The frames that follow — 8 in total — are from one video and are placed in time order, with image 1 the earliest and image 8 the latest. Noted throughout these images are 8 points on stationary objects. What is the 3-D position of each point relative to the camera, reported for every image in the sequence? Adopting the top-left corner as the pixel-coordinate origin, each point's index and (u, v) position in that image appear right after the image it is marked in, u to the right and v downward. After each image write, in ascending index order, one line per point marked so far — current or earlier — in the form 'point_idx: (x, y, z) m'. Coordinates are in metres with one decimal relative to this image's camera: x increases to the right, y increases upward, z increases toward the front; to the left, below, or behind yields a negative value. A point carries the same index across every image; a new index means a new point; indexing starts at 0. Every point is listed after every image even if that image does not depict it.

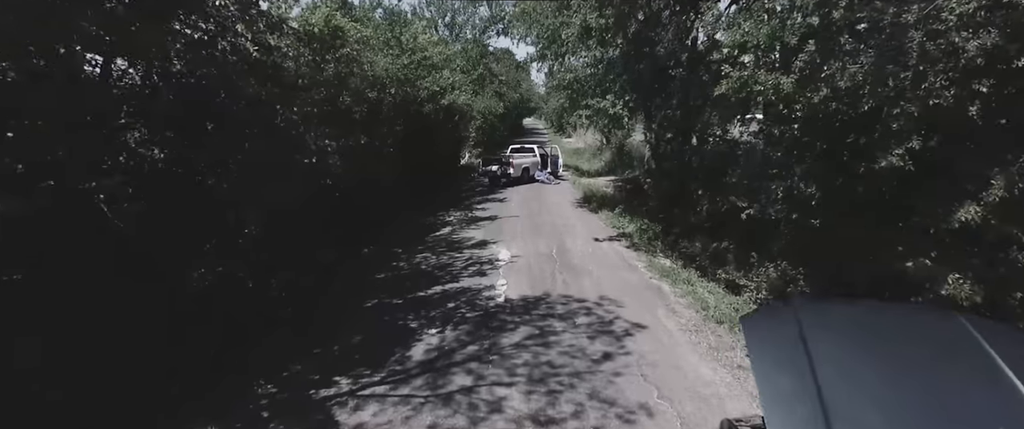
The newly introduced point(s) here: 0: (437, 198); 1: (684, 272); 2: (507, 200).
0: (-2.8, +0.5, +19.4) m
1: (+3.1, -1.1, +9.3) m
2: (-0.2, +0.5, +19.0) m
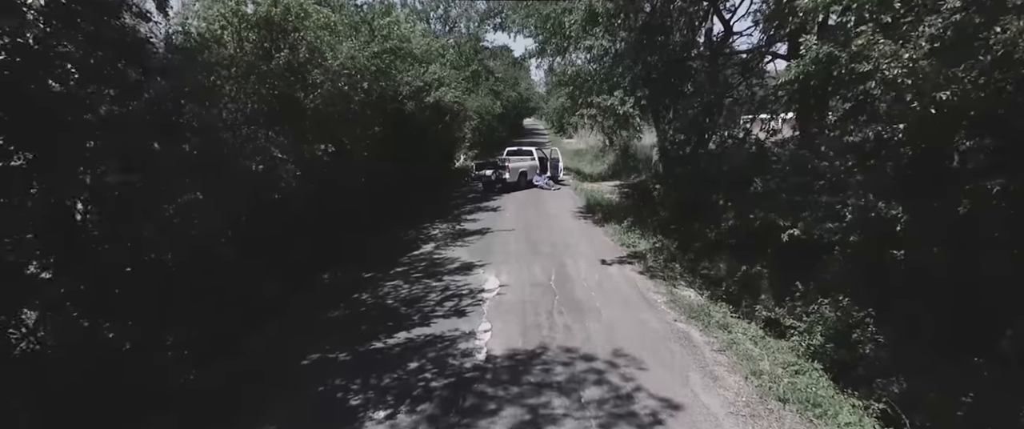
0: (-3.0, +0.1, +17.5) m
1: (+2.9, -1.4, +7.4) m
2: (-0.4, +0.2, +17.1) m
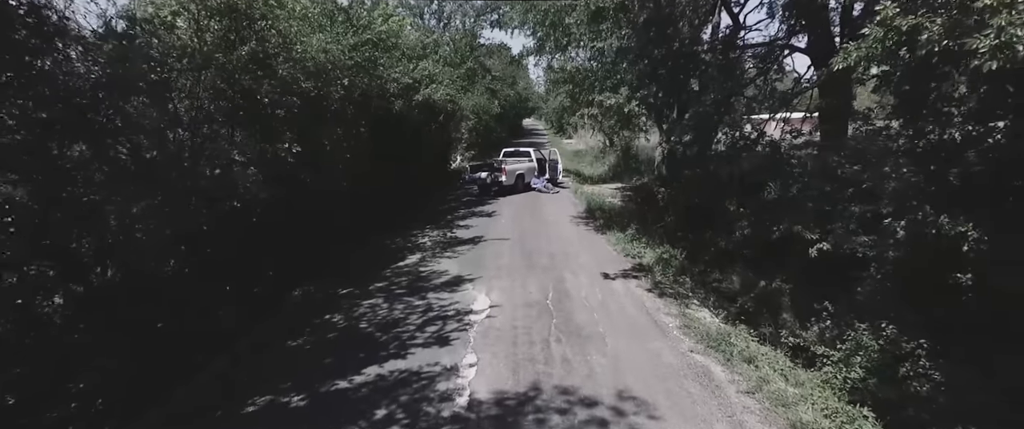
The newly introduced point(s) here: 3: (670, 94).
0: (-3.1, 0.0, +16.6) m
1: (+2.8, -1.5, +6.5) m
2: (-0.5, 0.0, +16.2) m
3: (+3.8, +2.9, +12.2) m
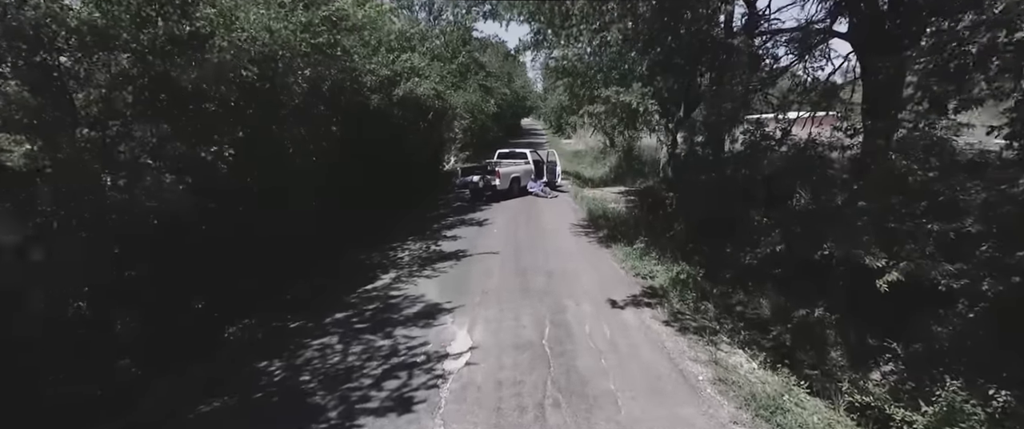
0: (-3.3, -0.3, +15.0) m
1: (+2.6, -1.8, +4.9) m
2: (-0.7, -0.2, +14.6) m
3: (+3.6, +2.6, +10.7) m
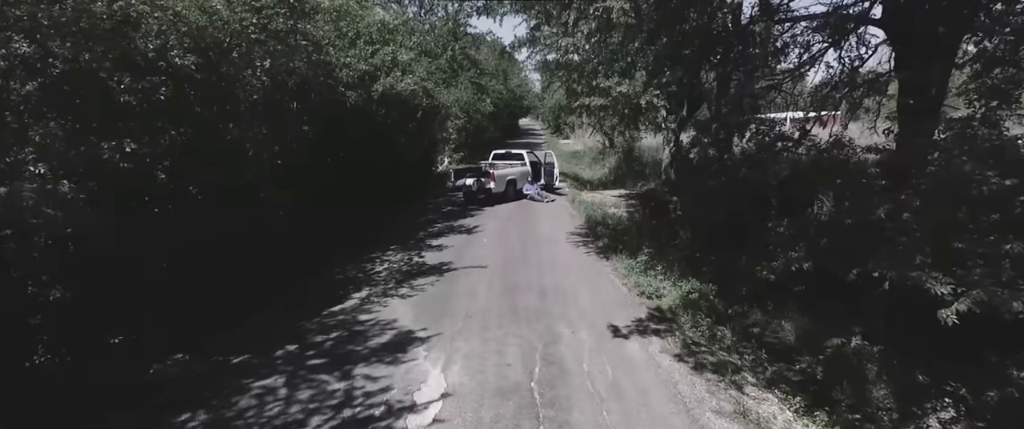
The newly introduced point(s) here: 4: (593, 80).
0: (-3.5, -0.4, +13.9) m
1: (+2.5, -1.9, +3.8) m
2: (-0.9, -0.4, +13.5) m
3: (+3.4, +2.5, +9.6) m
4: (+2.3, +4.0, +15.5) m
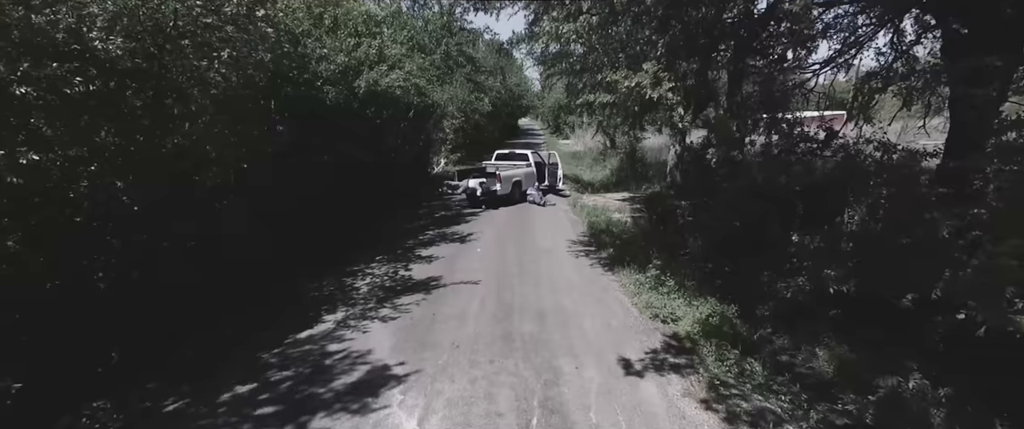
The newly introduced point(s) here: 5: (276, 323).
0: (-3.6, -0.6, +12.9) m
1: (+2.4, -2.1, +2.8) m
2: (-1.0, -0.6, +12.5) m
3: (+3.3, +2.3, +8.6) m
4: (+2.3, +3.8, +14.5) m
5: (-3.3, -1.5, +7.3) m
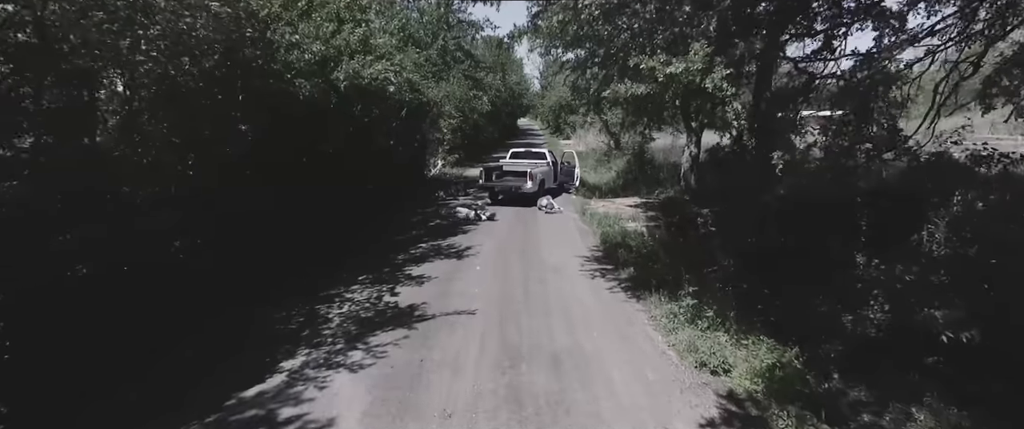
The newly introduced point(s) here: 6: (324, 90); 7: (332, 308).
0: (-3.5, -0.8, +11.4) m
1: (+2.5, -2.3, +1.3) m
2: (-0.9, -0.8, +11.0) m
3: (+3.4, +2.1, +7.1) m
4: (+2.3, +3.6, +13.0) m
5: (-3.2, -1.8, +5.8) m
6: (-3.5, +2.4, +10.0) m
7: (-2.6, -1.4, +7.9) m
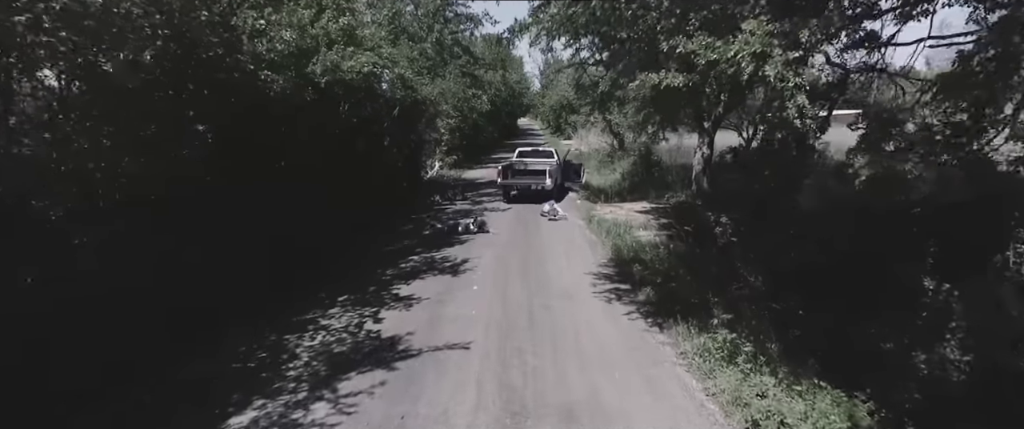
0: (-3.5, -1.0, +10.3) m
1: (+2.5, -2.5, +0.2) m
2: (-0.9, -1.0, +9.9) m
3: (+3.4, +1.9, +6.0) m
4: (+2.3, +3.4, +11.9) m
5: (-3.2, -2.0, +4.6) m
6: (-3.5, +2.2, +8.8) m
7: (-2.6, -1.6, +6.7) m
